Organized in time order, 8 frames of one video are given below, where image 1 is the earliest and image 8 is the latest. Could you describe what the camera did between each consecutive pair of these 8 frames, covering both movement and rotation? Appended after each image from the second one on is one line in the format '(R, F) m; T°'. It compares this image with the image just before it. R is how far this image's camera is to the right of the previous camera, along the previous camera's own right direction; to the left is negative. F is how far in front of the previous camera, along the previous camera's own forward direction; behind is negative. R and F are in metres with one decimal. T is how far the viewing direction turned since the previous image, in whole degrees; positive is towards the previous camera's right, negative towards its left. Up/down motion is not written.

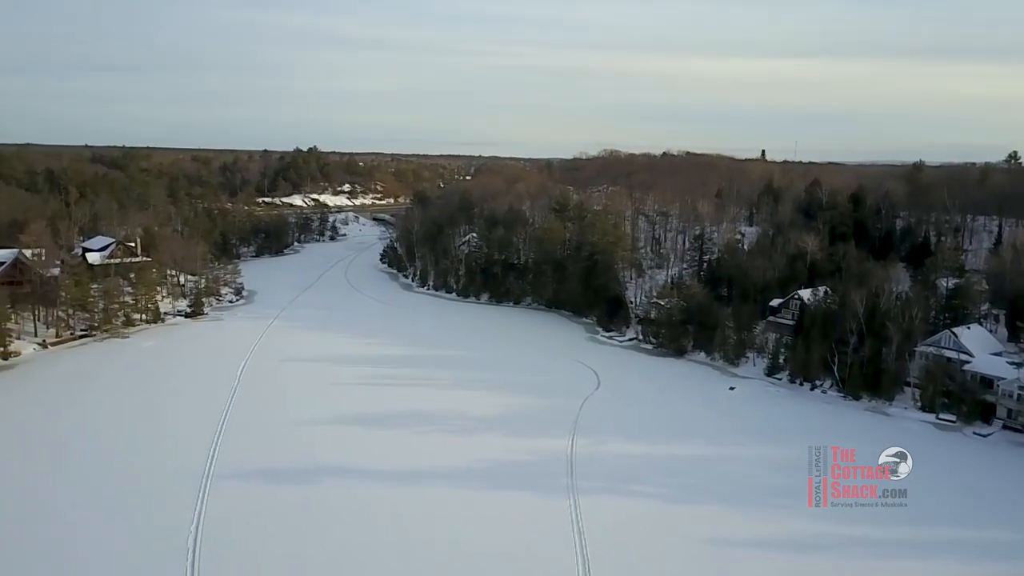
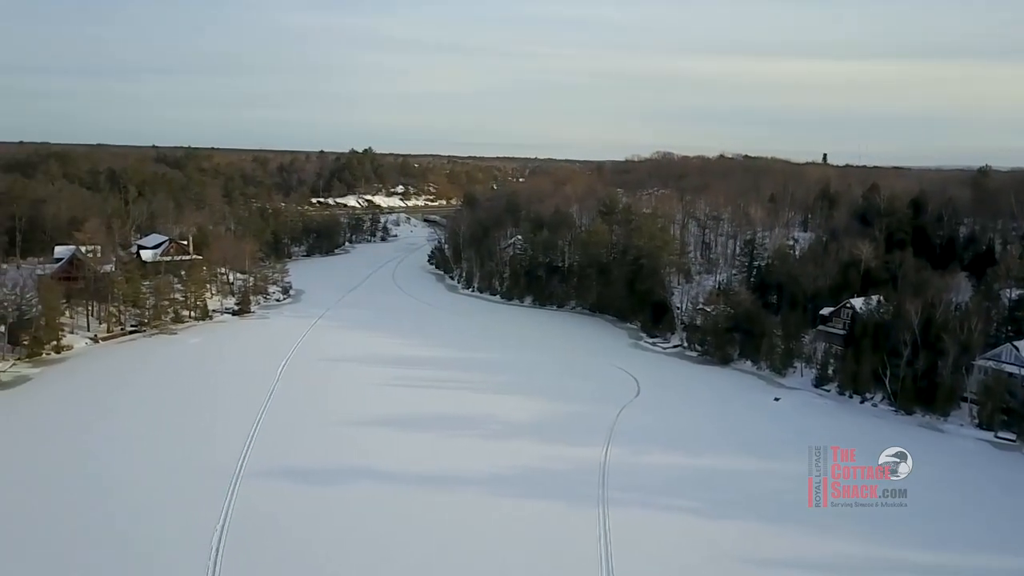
(+0.5, +0.4) m; -4°
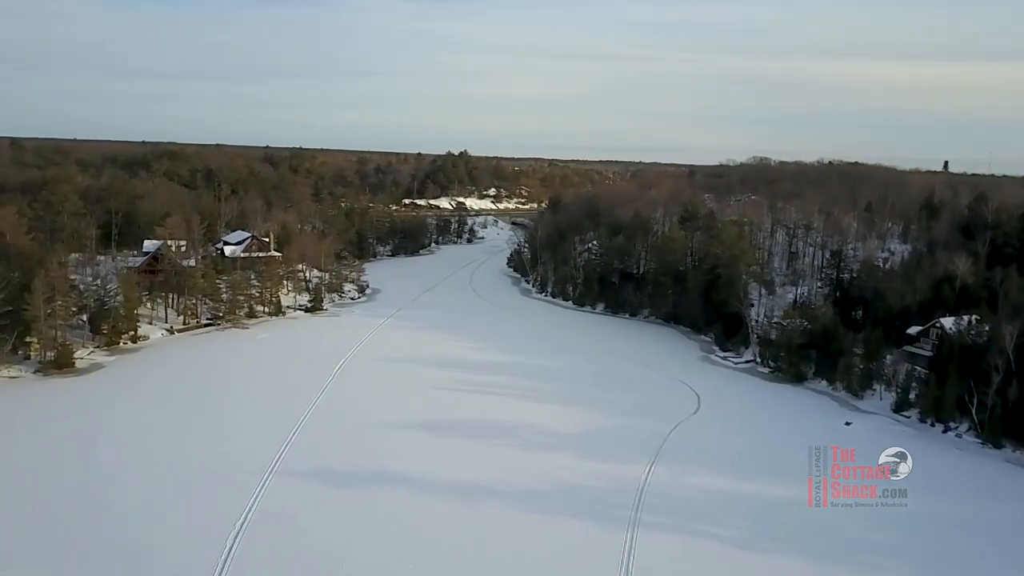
(+1.5, +0.8) m; -7°
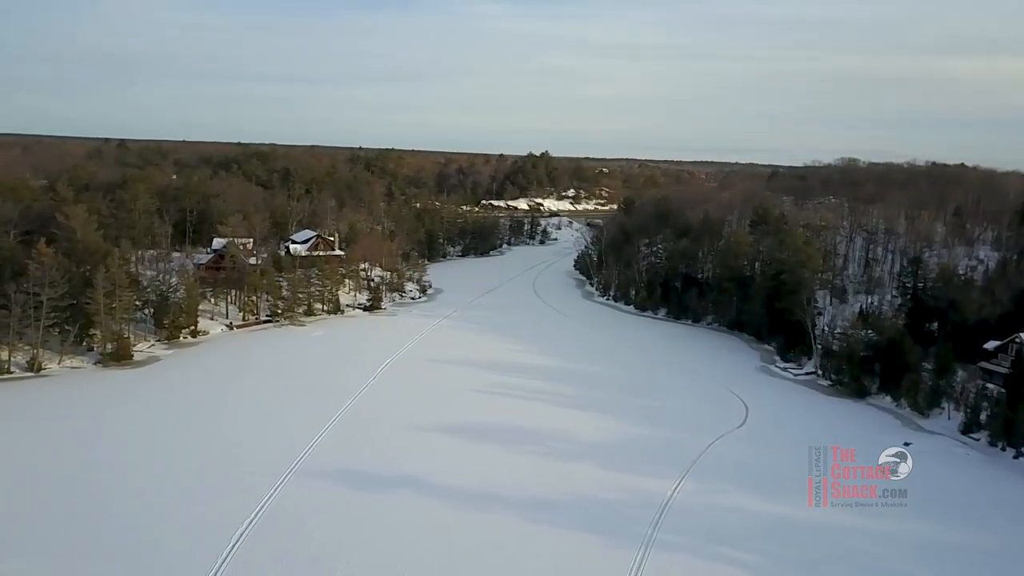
(+1.6, +0.6) m; -6°
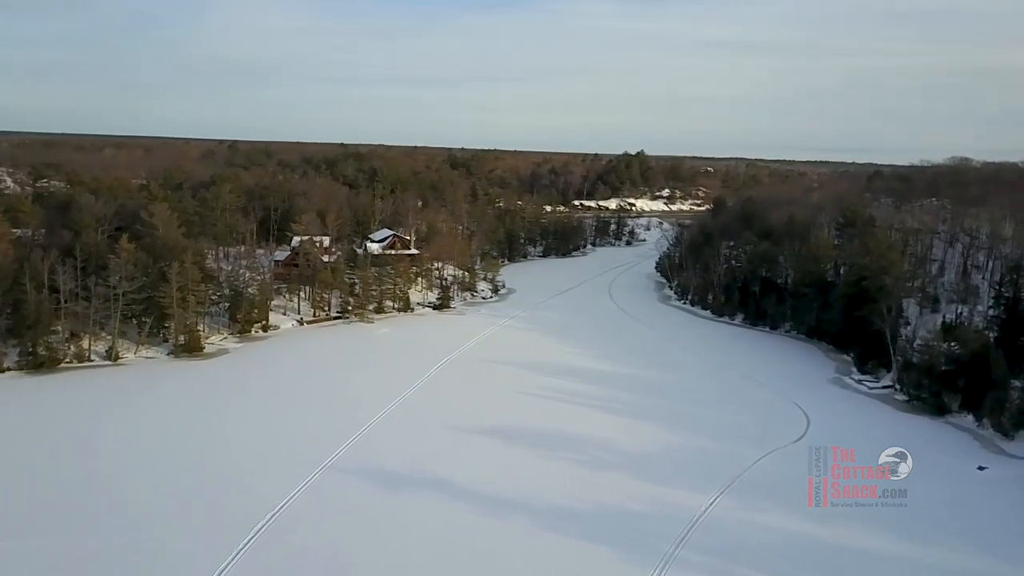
(+1.7, +0.5) m; -7°
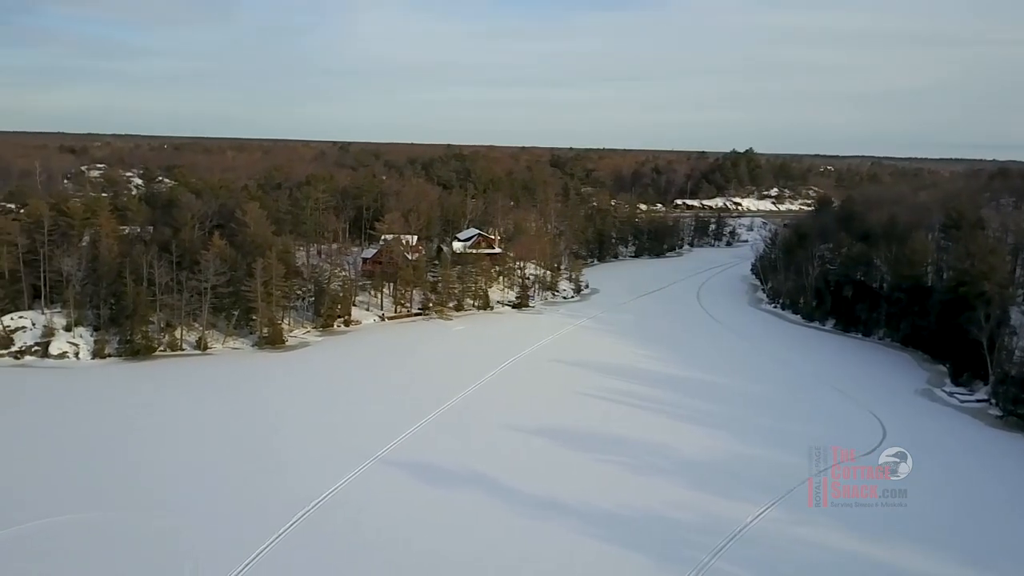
(+1.6, +0.1) m; -8°
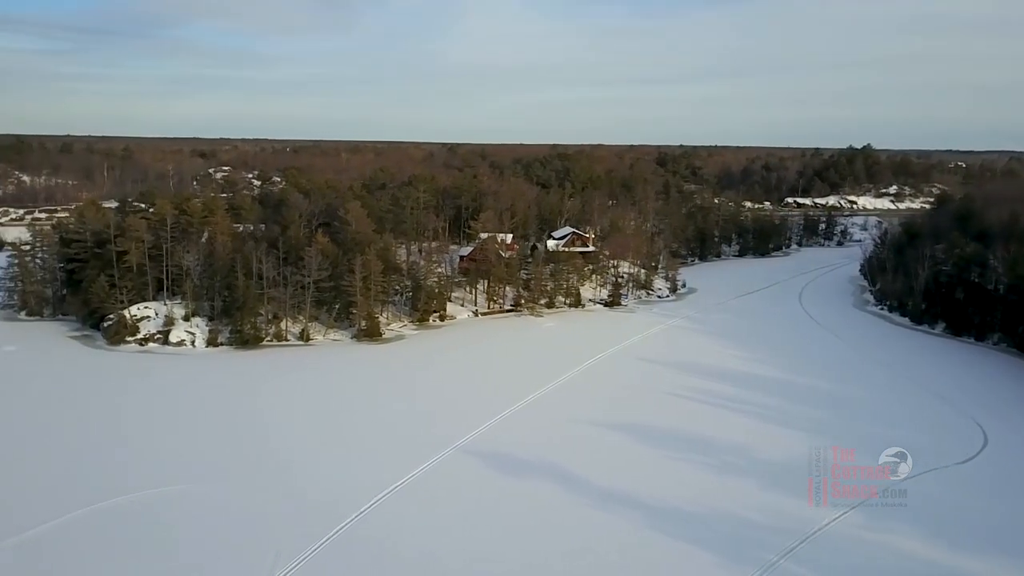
(+0.8, -0.4) m; -8°
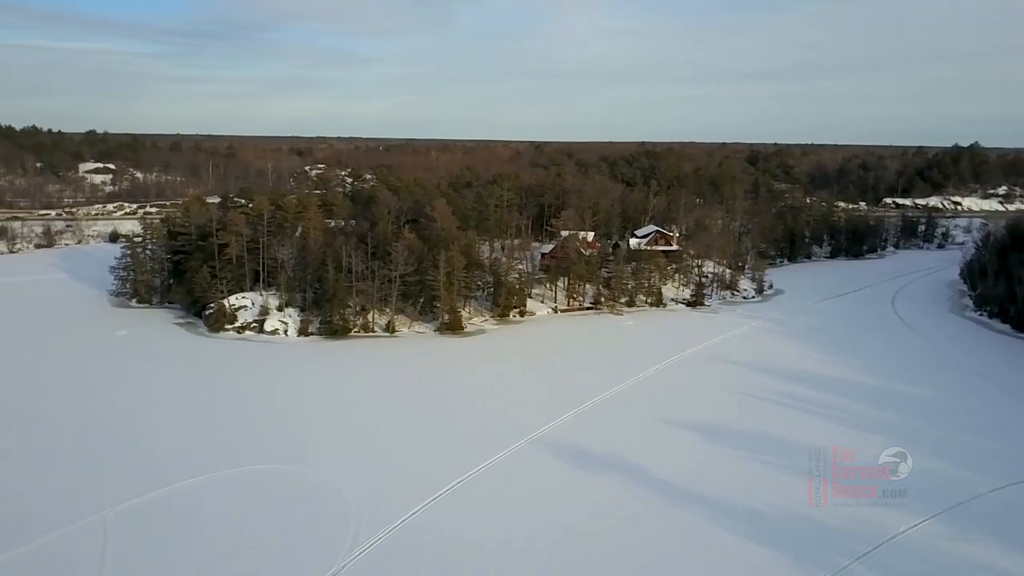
(+0.3, -0.4) m; -6°
